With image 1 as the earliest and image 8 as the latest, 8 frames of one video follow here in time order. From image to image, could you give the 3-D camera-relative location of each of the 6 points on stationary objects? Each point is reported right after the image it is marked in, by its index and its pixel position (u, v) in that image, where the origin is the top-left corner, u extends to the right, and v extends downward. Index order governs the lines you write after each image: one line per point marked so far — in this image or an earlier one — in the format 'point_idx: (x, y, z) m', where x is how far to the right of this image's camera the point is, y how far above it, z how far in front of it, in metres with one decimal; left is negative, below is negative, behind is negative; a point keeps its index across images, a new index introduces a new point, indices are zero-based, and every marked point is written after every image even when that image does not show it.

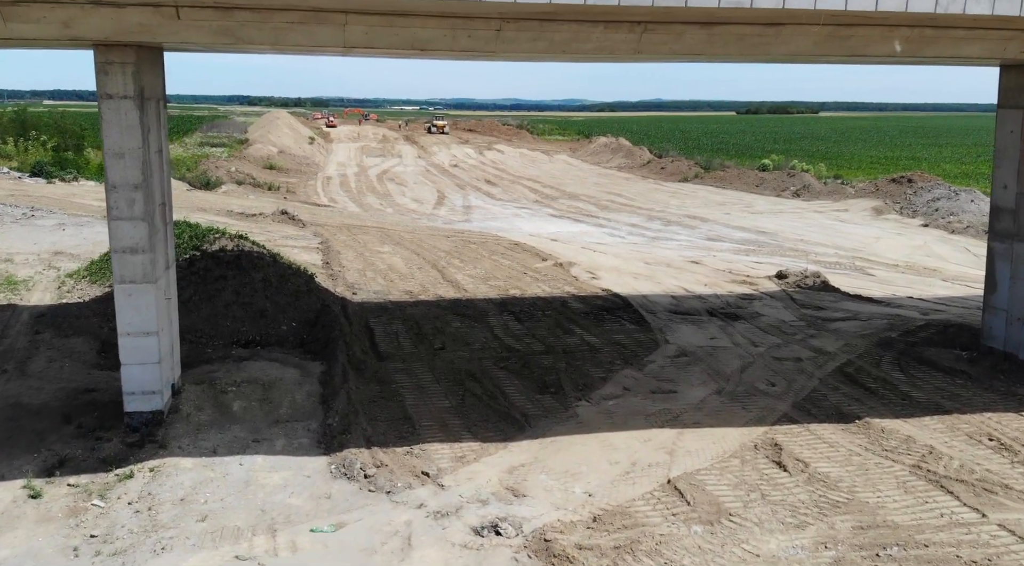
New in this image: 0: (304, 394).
0: (-2.2, -1.1, +9.5) m
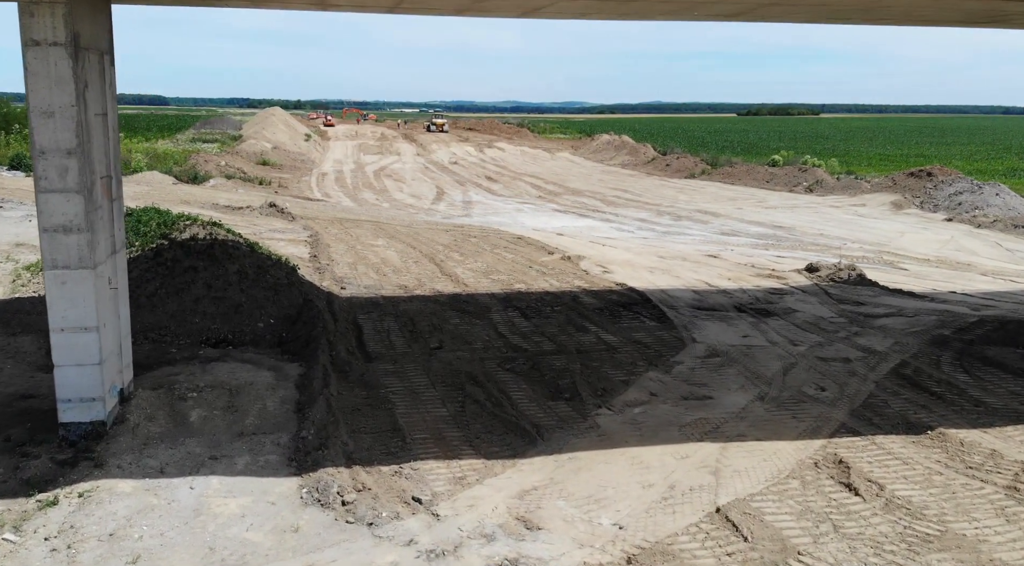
0: (-2.1, -1.0, +8.1) m
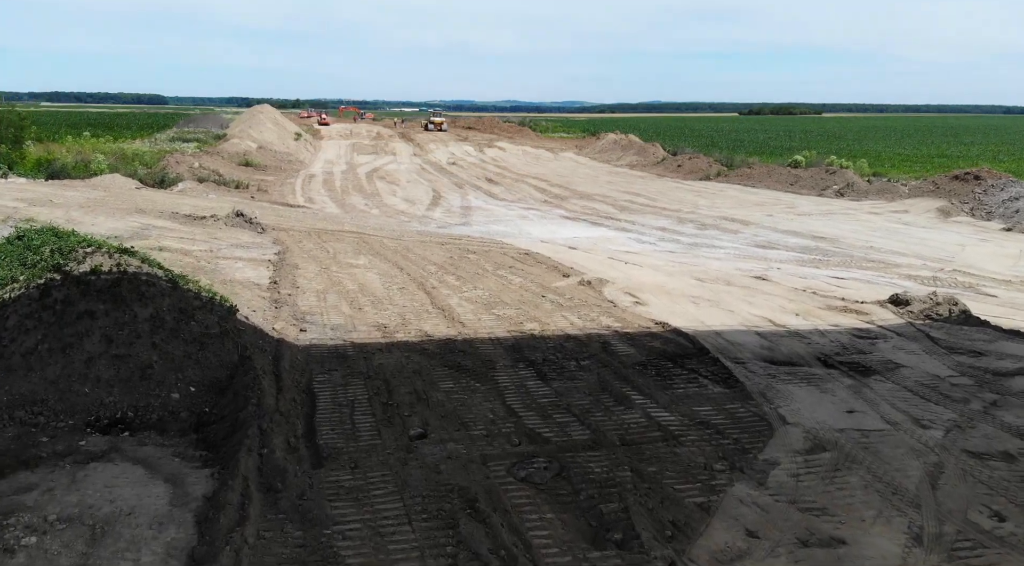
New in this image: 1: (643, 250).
0: (-2.0, -1.5, +5.1) m
1: (+2.8, +0.7, +19.4) m
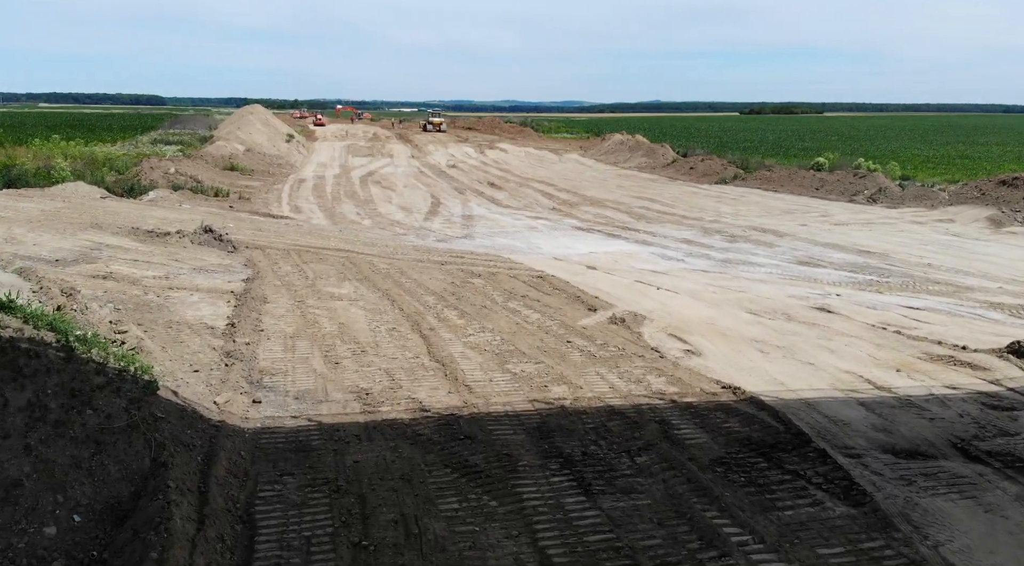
0: (-1.8, -2.0, +2.6) m
1: (+3.0, +0.2, +17.0) m
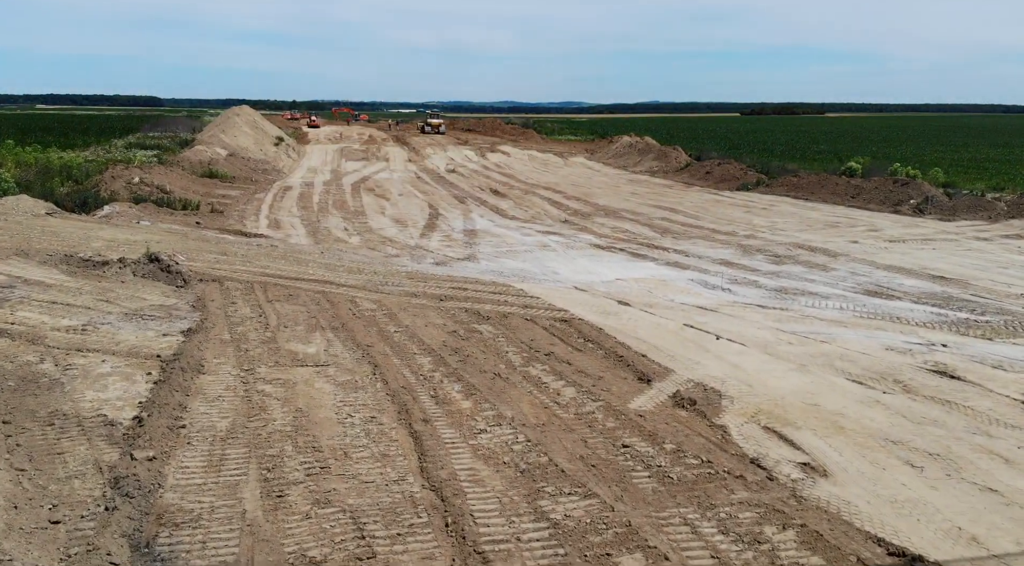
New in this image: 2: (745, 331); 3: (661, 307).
0: (-1.5, -2.5, -0.4) m
1: (+3.2, -0.3, +13.9) m
2: (+2.9, -0.6, +11.7) m
3: (+2.2, -0.4, +13.3) m
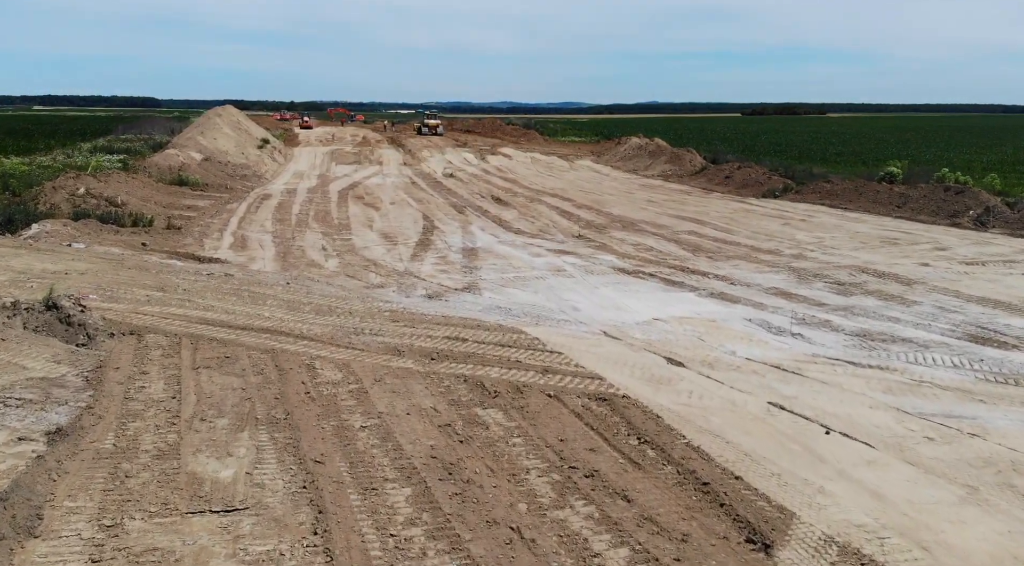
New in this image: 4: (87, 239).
0: (-1.4, -3.1, -3.7) m
1: (+3.4, -0.9, +10.6) m
2: (+3.1, -1.2, +8.4) m
3: (+2.3, -0.9, +10.0) m
4: (-7.7, +0.8, +16.7) m
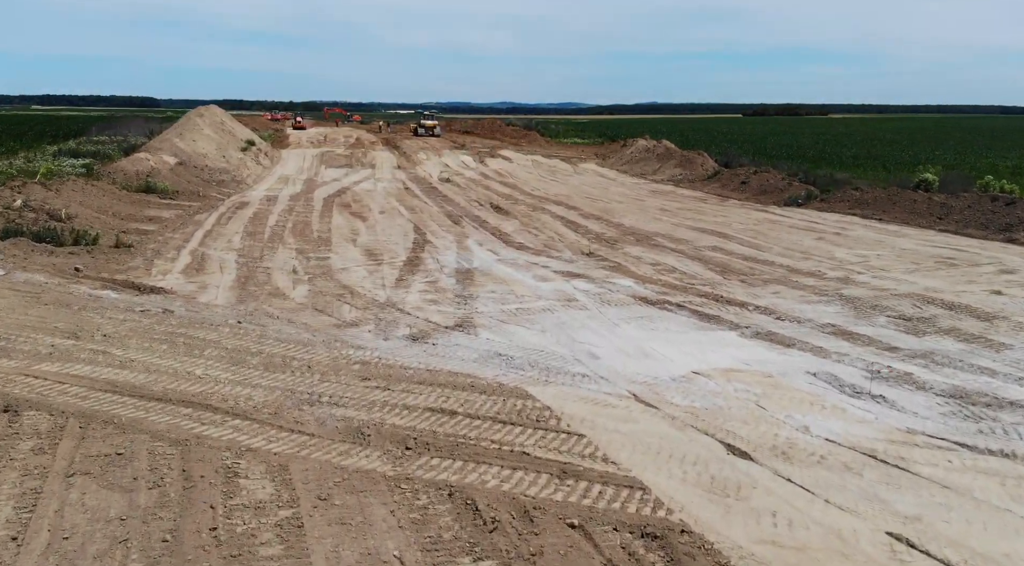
0: (-1.3, -3.6, -6.3) m
1: (+3.4, -1.4, +8.0) m
2: (+3.1, -1.7, +5.7) m
3: (+2.3, -1.4, +7.4) m
4: (-7.7, +0.3, +14.1) m
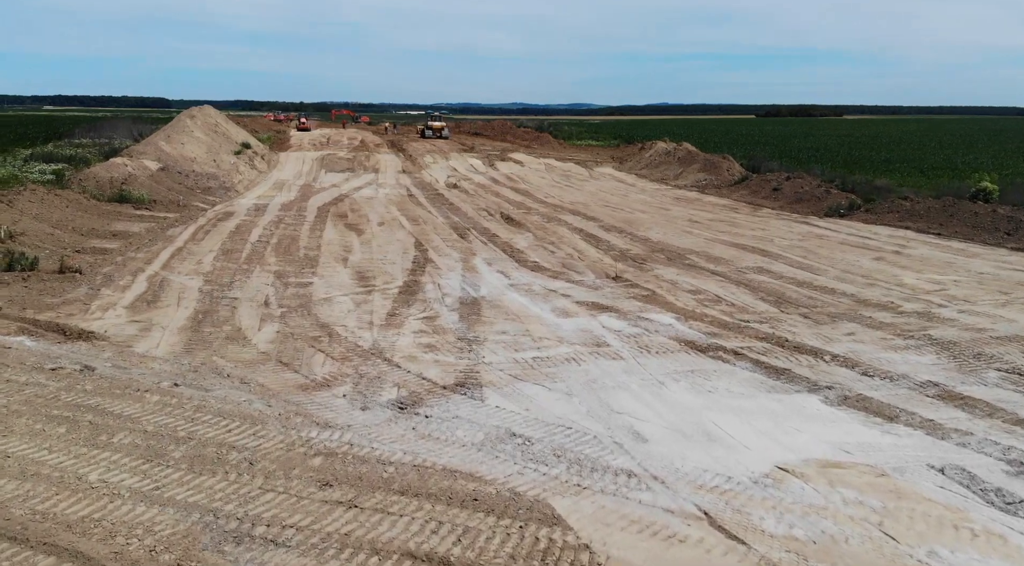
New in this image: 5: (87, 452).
0: (-1.4, -4.1, -9.0) m
1: (+3.5, -1.9, +5.3) m
2: (+3.2, -2.2, +3.0) m
3: (+2.5, -2.0, +4.7) m
4: (-7.5, -0.1, +11.5) m
5: (-3.3, -1.3, +7.2) m
